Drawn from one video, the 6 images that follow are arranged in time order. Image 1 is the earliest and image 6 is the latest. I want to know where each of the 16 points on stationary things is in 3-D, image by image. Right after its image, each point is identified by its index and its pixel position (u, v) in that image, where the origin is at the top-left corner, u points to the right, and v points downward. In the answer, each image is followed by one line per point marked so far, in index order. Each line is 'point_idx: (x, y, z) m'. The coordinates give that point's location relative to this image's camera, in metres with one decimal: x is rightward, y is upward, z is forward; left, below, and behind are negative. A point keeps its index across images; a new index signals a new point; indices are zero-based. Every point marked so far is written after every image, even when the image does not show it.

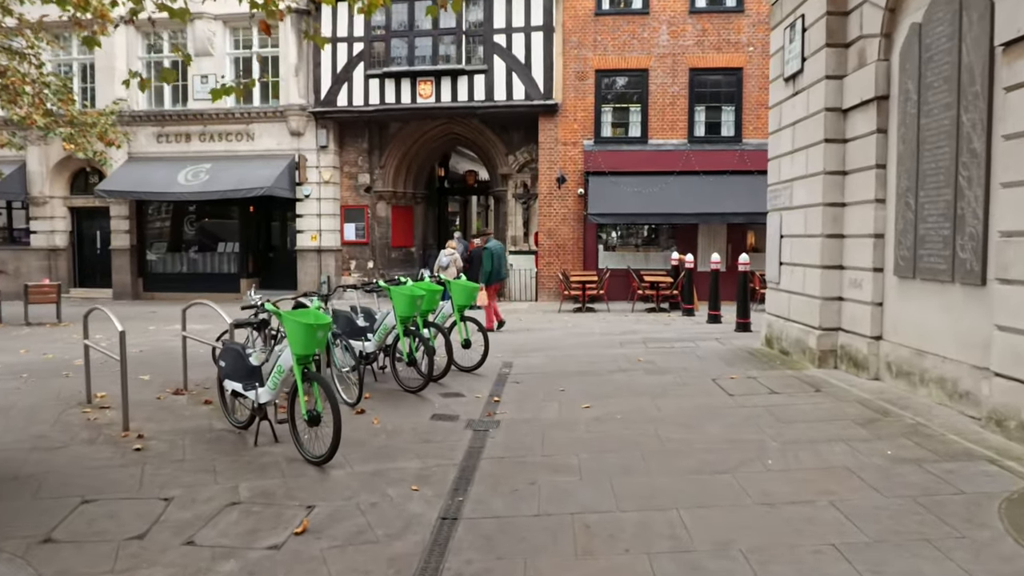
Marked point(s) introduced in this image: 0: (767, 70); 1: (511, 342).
0: (+5.9, +5.1, +18.6) m
1: (0.0, -0.8, +12.1) m
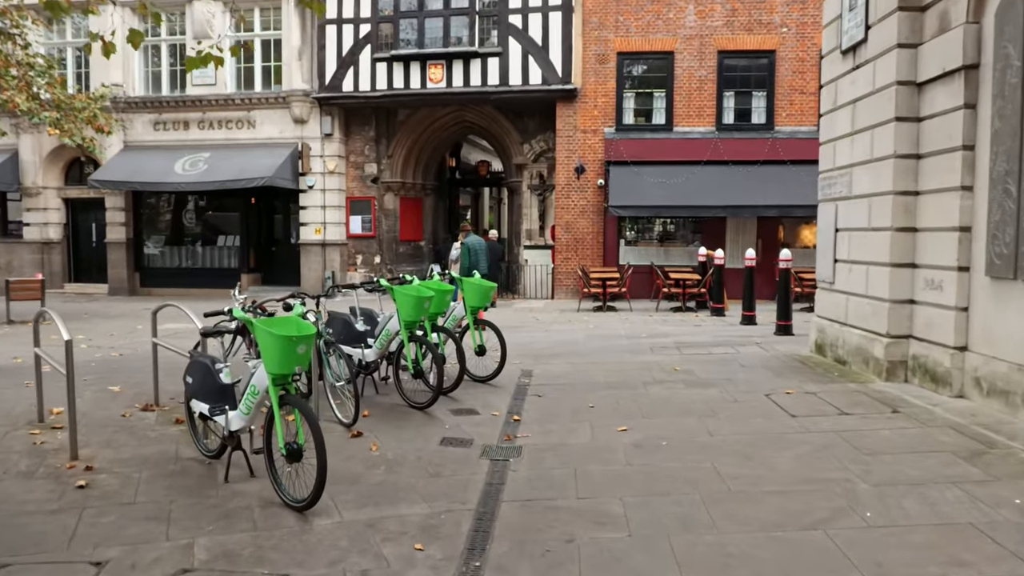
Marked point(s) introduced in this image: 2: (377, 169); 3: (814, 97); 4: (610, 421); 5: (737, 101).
0: (+6.3, +5.1, +17.4) m
1: (+0.2, -0.8, +10.9) m
2: (-3.4, +3.0, +20.0) m
3: (+6.6, +4.1, +17.4) m
4: (+0.8, -1.1, +6.6) m
5: (+5.0, +4.1, +17.7) m
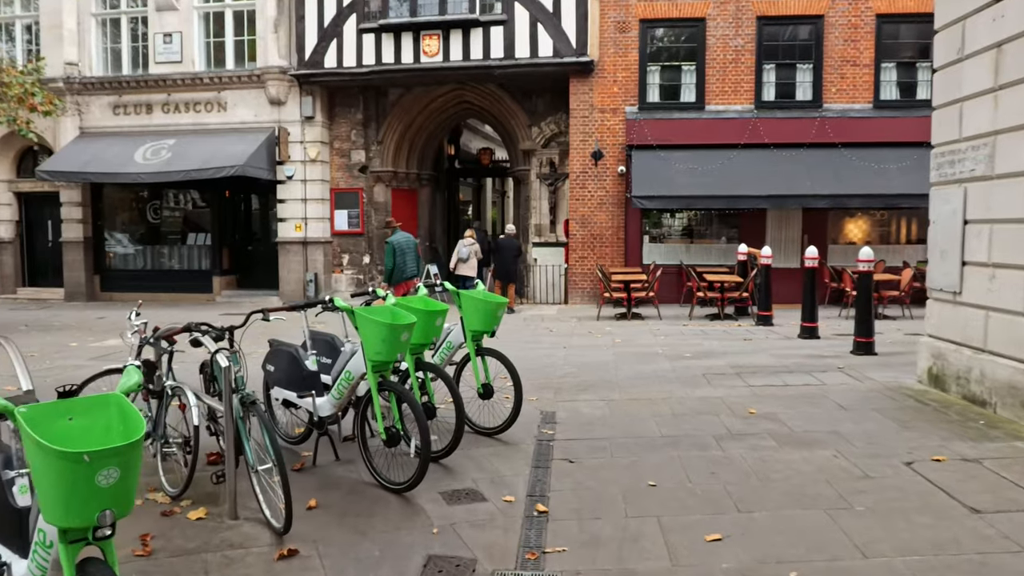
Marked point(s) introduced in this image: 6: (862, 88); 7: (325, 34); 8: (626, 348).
0: (+6.4, +5.1, +15.0) m
1: (+0.4, -0.9, +8.6) m
2: (-3.2, +2.9, +17.7) m
3: (+6.7, +4.1, +15.0) m
4: (+0.9, -1.2, +4.3) m
5: (+5.1, +4.1, +15.3) m
6: (+6.6, +3.8, +15.1) m
7: (-3.9, +5.3, +16.7) m
8: (+1.5, -0.8, +10.4) m
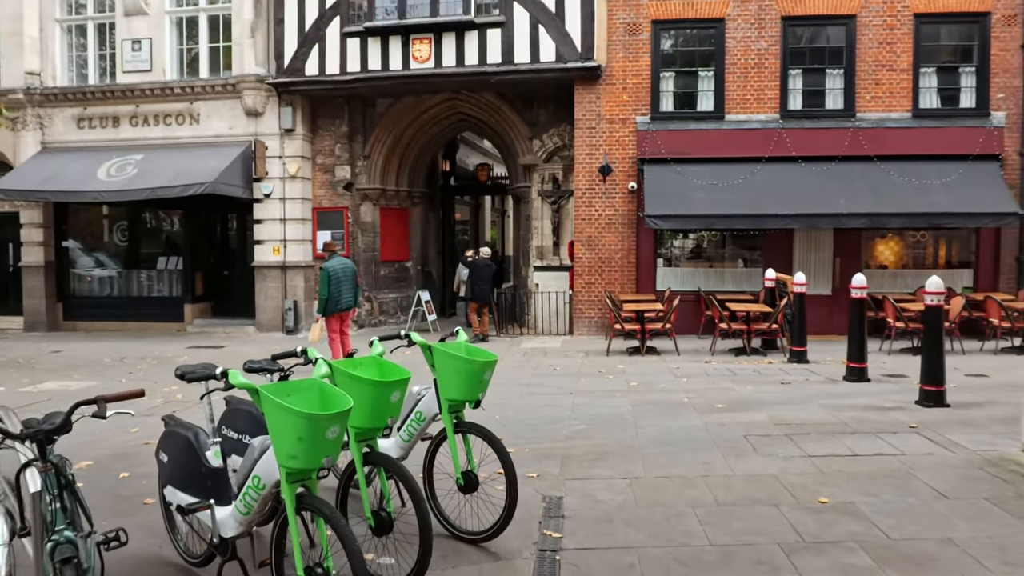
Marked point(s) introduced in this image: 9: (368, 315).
0: (+6.4, +4.6, +13.5) m
1: (+0.3, -1.3, +7.0) m
2: (-3.3, +2.3, +16.2) m
3: (+6.7, +3.6, +13.5) m
4: (+0.9, -1.5, +2.7) m
5: (+5.1, +3.6, +13.8) m
6: (+6.5, +3.3, +13.6) m
7: (-3.9, +4.7, +15.2) m
8: (+1.4, -1.2, +8.8) m
9: (-3.0, -0.6, +16.4) m
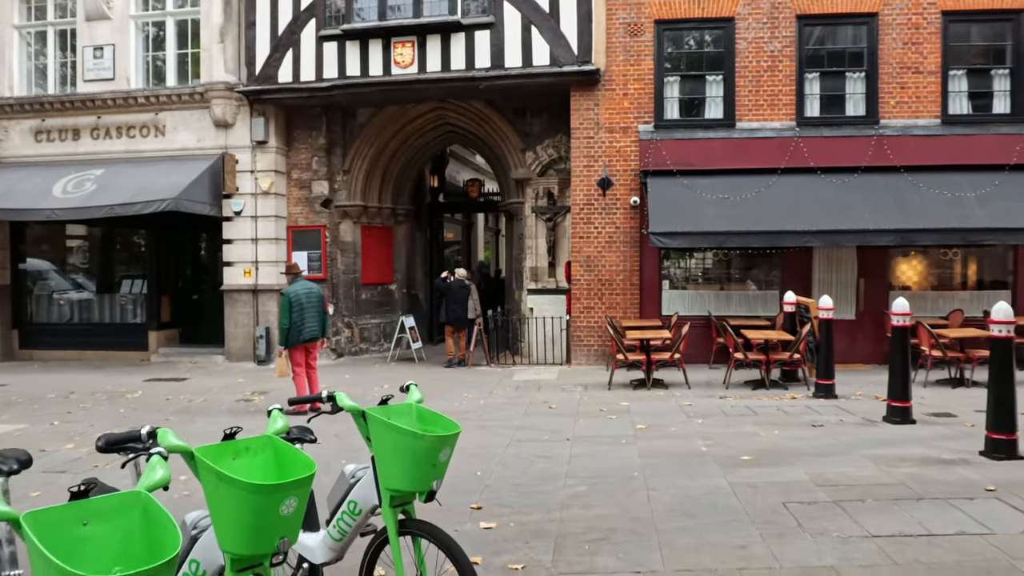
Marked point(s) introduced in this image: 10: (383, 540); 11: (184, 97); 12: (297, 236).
0: (+6.2, +4.2, +12.4) m
1: (+0.2, -1.5, +5.7) m
2: (-3.4, +1.8, +14.9) m
3: (+6.5, +3.2, +12.4) m
4: (+0.8, -1.6, +1.4) m
5: (+4.9, +3.2, +12.6) m
6: (+6.4, +2.9, +12.4) m
7: (-4.1, +4.3, +14.0) m
8: (+1.3, -1.4, +7.5) m
9: (-3.1, -1.0, +15.1) m
10: (-0.5, -1.0, +3.2) m
11: (-5.9, +3.5, +14.5) m
12: (-4.0, +1.0, +15.0) m
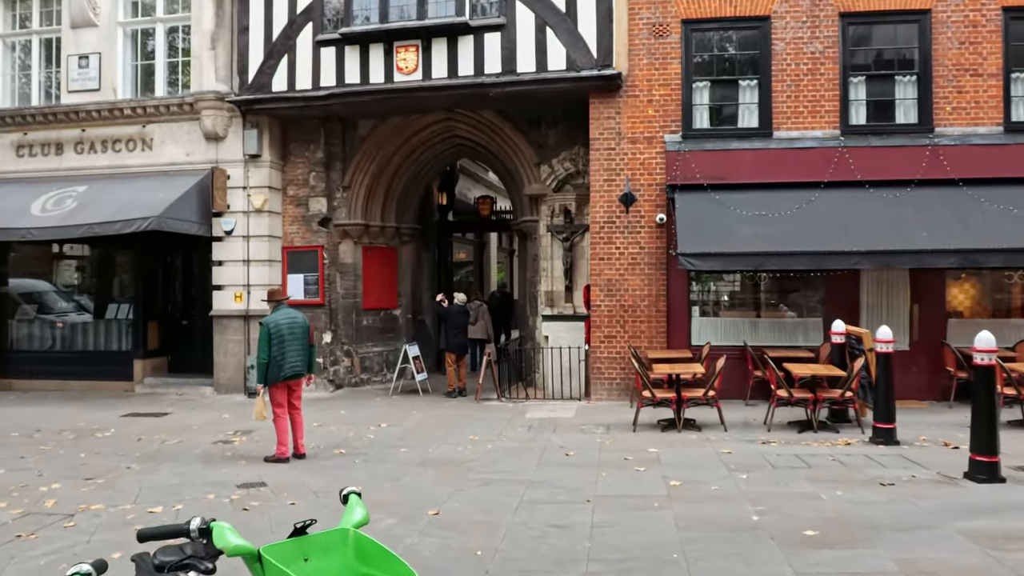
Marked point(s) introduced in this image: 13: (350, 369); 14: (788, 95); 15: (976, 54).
0: (+6.4, +3.8, +11.1) m
1: (+0.2, -1.7, +4.4) m
2: (-3.2, +1.4, +13.8) m
3: (+6.7, +2.9, +11.1) m
4: (+0.7, -1.7, +0.1) m
5: (+5.1, +2.8, +11.4) m
6: (+6.6, +2.5, +11.1) m
7: (-3.9, +3.9, +13.0) m
8: (+1.4, -1.7, +6.2) m
9: (-2.9, -1.5, +13.9) m
10: (-0.5, -1.2, +2.0) m
11: (-5.7, +3.0, +13.5) m
12: (-3.8, +0.5, +13.8) m
13: (-2.8, -1.4, +14.0) m
14: (+3.9, +2.7, +11.4) m
15: (+6.4, +3.2, +11.1) m
